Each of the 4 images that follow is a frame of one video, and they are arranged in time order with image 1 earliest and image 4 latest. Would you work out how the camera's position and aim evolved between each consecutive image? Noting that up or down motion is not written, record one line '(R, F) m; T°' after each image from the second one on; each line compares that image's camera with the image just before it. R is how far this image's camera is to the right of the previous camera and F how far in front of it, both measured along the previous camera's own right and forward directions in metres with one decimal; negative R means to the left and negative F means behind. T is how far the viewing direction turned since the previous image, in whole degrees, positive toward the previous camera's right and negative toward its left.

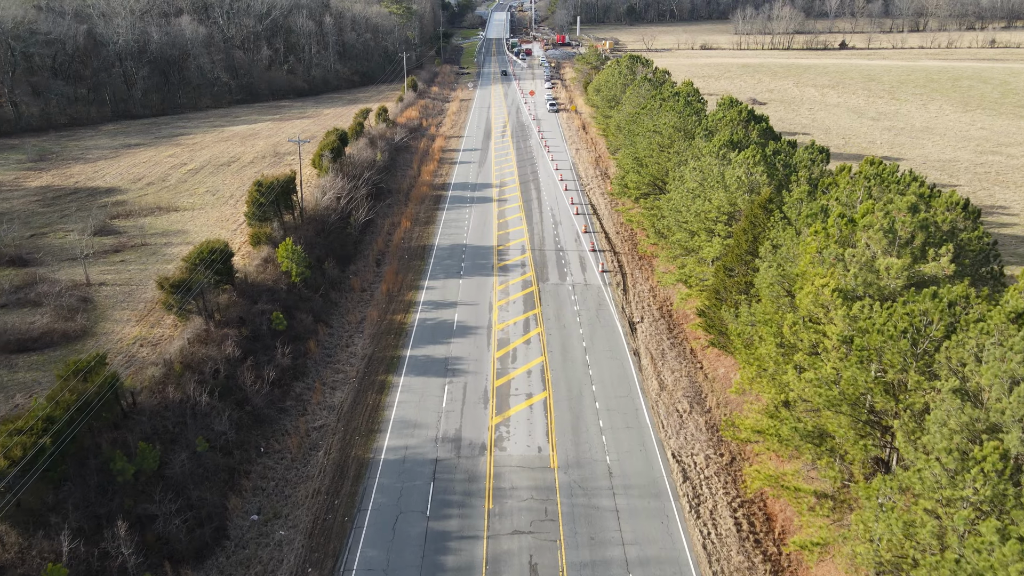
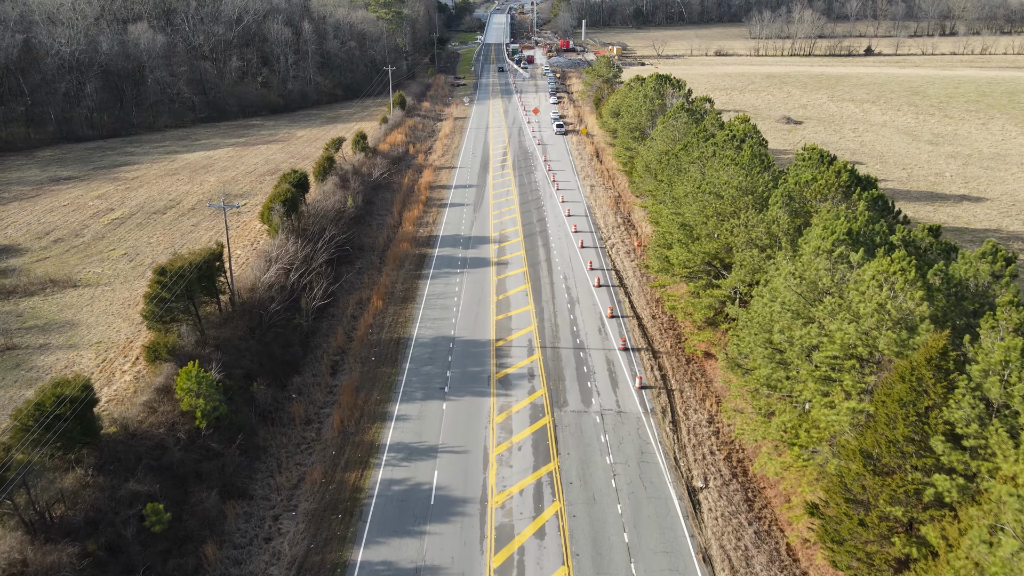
(-0.2, +11.0) m; 0°
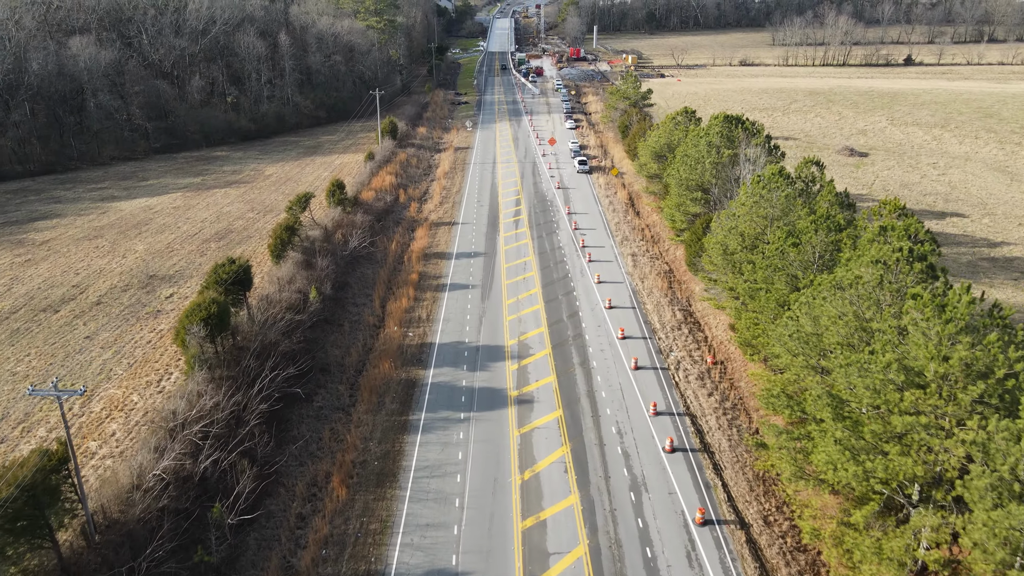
(-1.1, +12.7) m; 0°
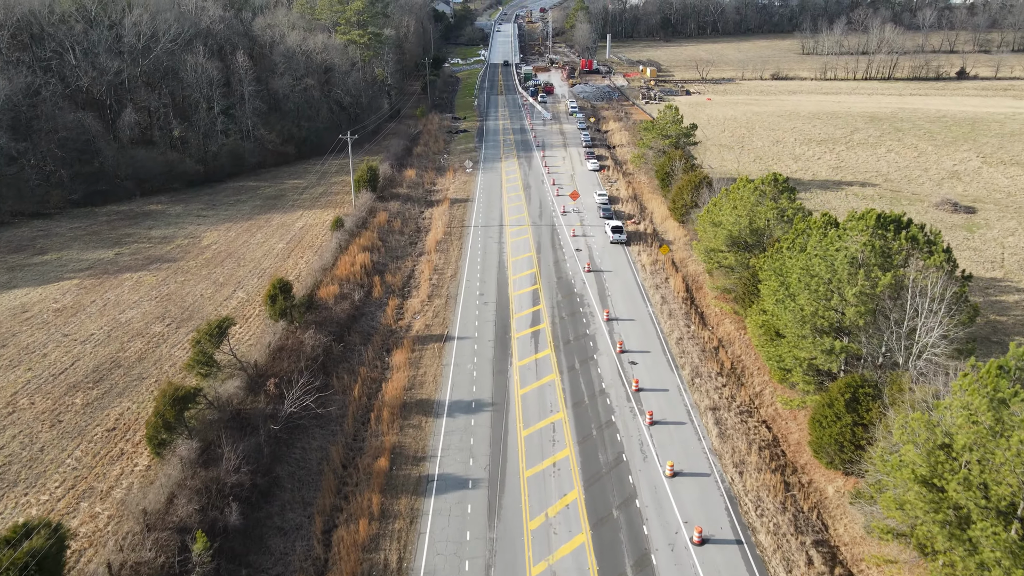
(-0.9, +14.4) m; 0°
